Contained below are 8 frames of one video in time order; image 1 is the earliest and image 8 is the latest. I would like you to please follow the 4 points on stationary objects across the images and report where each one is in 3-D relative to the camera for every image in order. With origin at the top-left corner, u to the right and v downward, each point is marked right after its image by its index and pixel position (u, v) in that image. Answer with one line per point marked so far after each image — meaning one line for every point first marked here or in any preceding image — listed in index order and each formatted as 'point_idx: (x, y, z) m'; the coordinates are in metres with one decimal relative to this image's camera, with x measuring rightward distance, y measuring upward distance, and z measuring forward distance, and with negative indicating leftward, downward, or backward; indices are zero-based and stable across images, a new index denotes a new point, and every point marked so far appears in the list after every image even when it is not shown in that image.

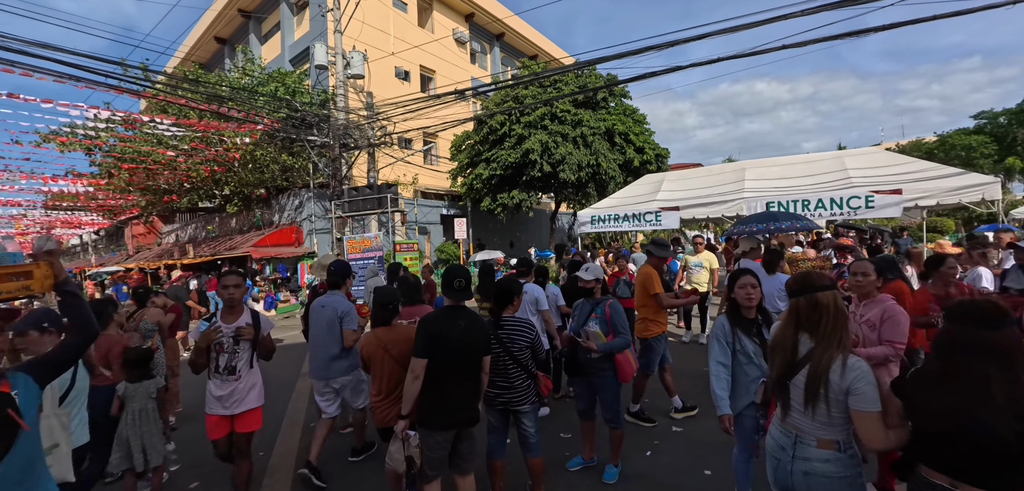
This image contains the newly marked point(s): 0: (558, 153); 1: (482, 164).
0: (+1.8, +3.8, +18.0) m
1: (-1.4, +3.6, +19.6) m
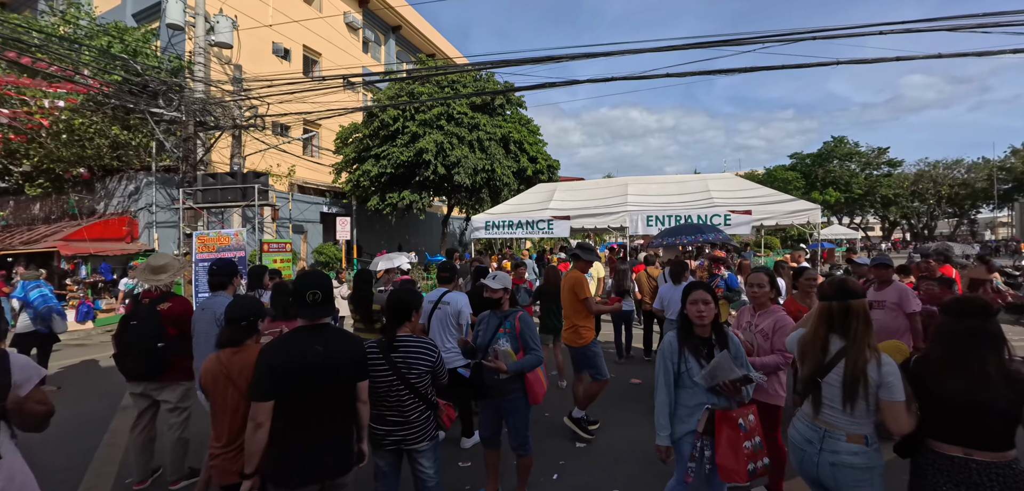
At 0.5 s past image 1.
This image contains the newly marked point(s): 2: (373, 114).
0: (-2.4, +3.6, +17.5) m
1: (-5.9, +3.5, +18.2) m
2: (-5.7, +5.4, +18.1) m
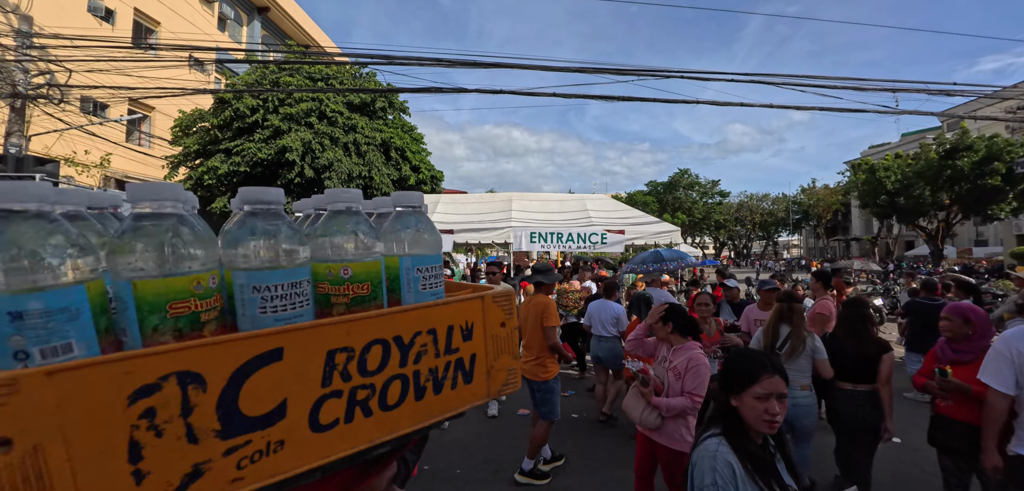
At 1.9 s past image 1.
0: (-6.7, +3.1, +15.6) m
1: (-10.2, +3.2, +15.4) m
2: (-10.0, +5.0, +15.4) m
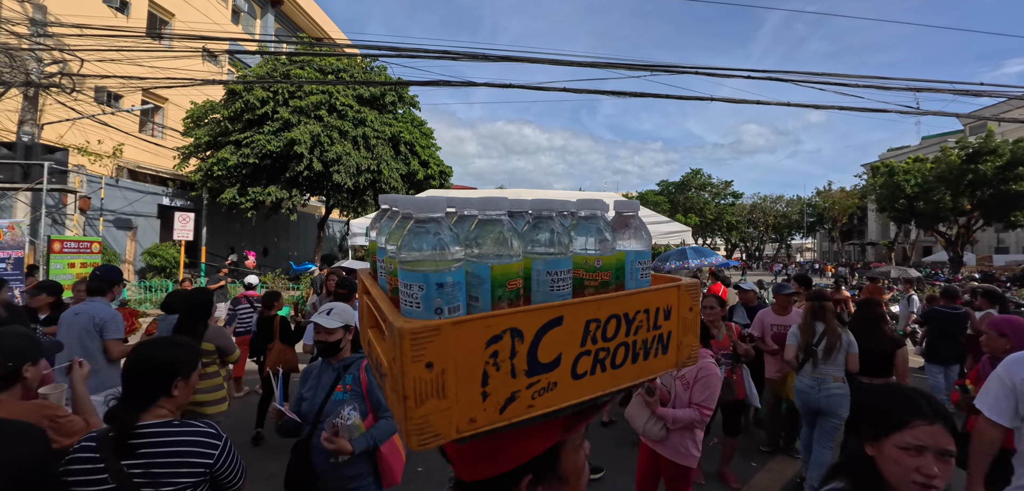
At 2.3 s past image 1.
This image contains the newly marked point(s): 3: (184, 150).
0: (-6.3, +3.4, +15.6) m
1: (-9.9, +3.5, +15.5) m
2: (-9.7, +5.3, +15.5) m
3: (-12.2, +3.5, +16.4) m
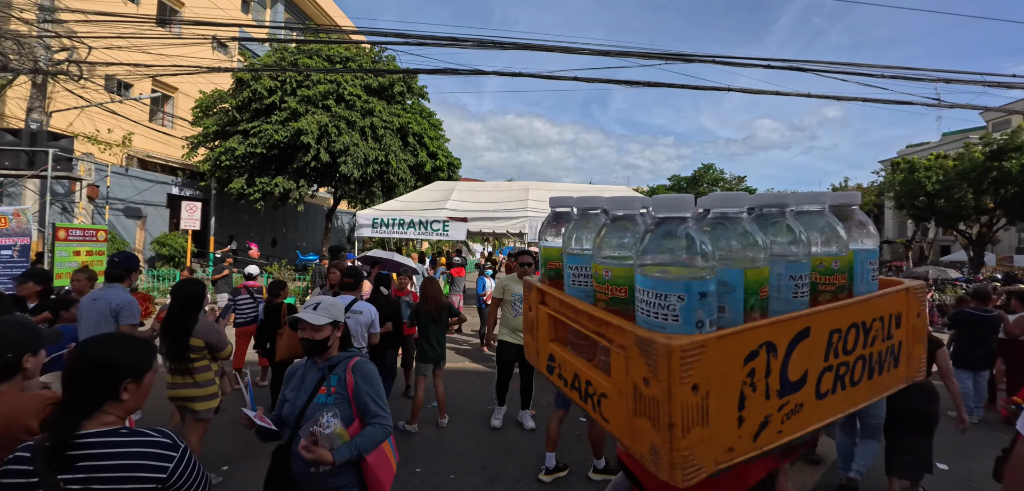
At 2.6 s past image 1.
0: (-6.0, +3.7, +15.4) m
1: (-9.6, +3.8, +15.4) m
2: (-9.3, +5.6, +15.4) m
3: (-11.8, +3.9, +16.4) m
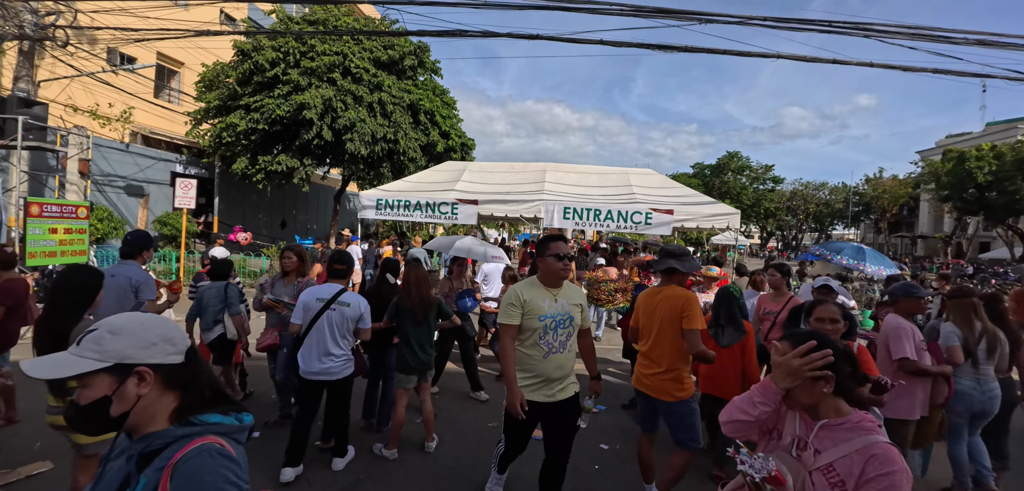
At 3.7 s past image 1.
0: (-5.5, +4.2, +14.5) m
1: (-9.0, +4.4, +14.6) m
2: (-8.7, +6.3, +14.5) m
3: (-11.2, +4.6, +15.7) m
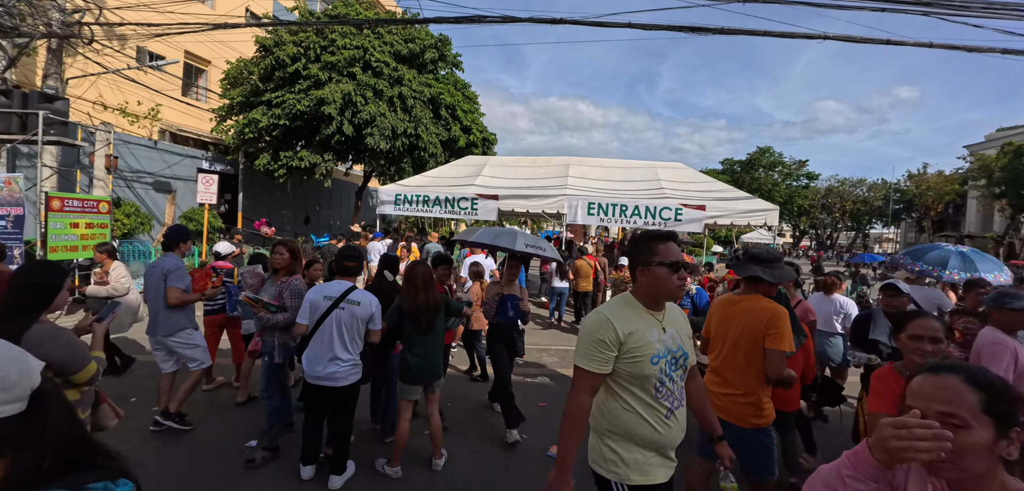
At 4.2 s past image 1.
0: (-4.7, +4.3, +14.4) m
1: (-8.3, +4.6, +14.6) m
2: (-8.0, +6.4, +14.5) m
3: (-10.4, +4.8, +15.8) m
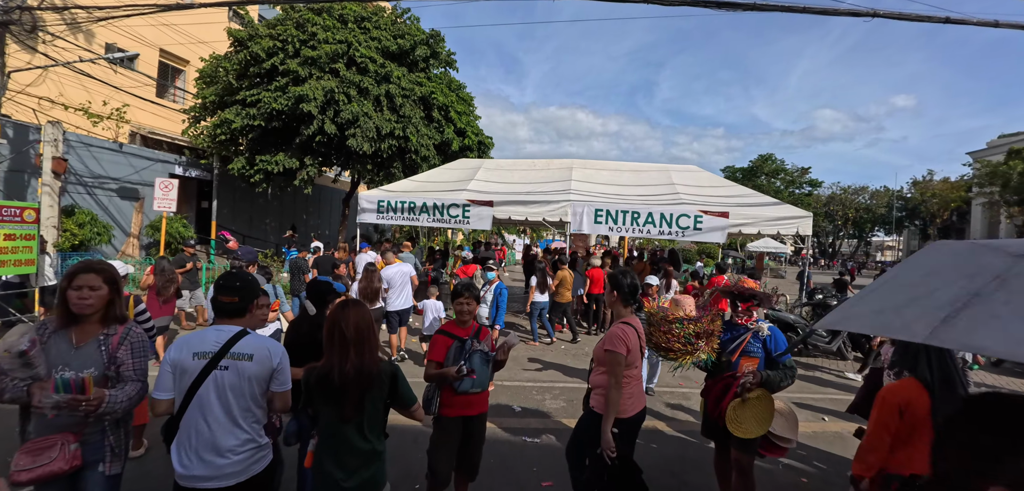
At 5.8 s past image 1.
0: (-4.8, +4.0, +13.1) m
1: (-8.4, +4.2, +13.4) m
2: (-8.1, +6.0, +13.3) m
3: (-10.5, +4.4, +14.6) m
